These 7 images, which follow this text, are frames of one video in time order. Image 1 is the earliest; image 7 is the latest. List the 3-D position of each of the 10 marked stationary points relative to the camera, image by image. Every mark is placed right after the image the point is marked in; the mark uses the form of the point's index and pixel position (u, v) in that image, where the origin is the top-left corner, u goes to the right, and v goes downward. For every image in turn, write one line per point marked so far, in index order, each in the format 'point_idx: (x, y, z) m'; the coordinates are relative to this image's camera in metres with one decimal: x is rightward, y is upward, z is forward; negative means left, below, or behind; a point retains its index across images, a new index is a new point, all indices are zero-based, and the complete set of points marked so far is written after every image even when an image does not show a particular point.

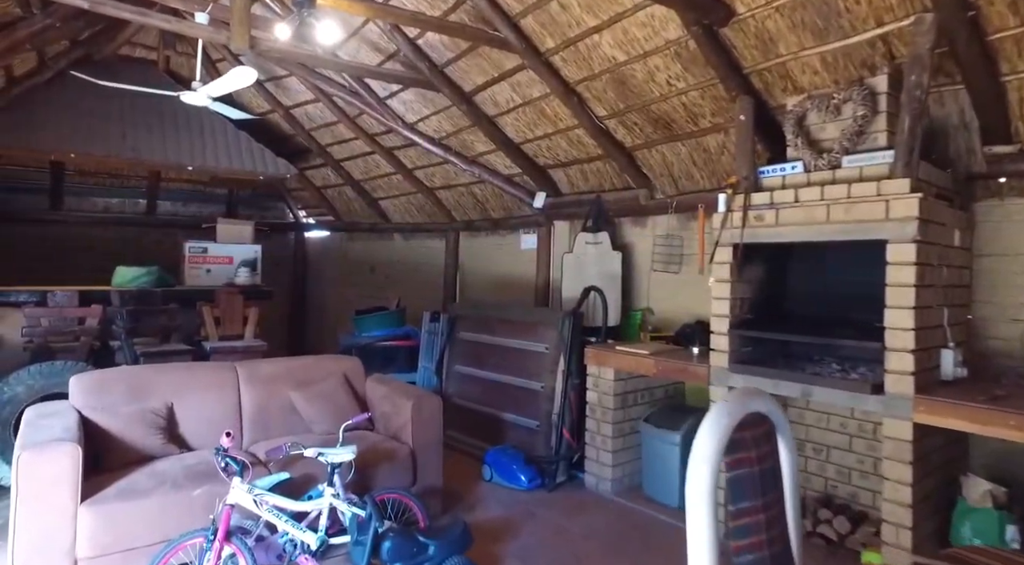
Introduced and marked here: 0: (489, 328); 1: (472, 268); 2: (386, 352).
0: (-0.2, -0.3, +4.7) m
1: (-0.4, +0.1, +6.3) m
2: (-1.1, -0.6, +5.5) m
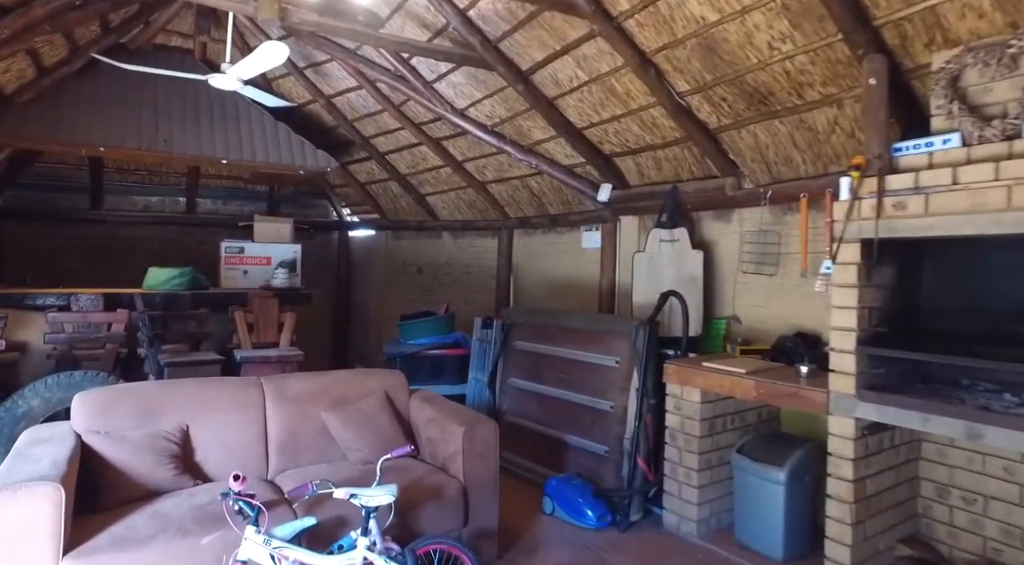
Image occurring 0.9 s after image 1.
0: (+0.2, -0.4, +4.1) m
1: (+0.1, +0.1, +5.7) m
2: (-0.6, -0.6, +5.1) m
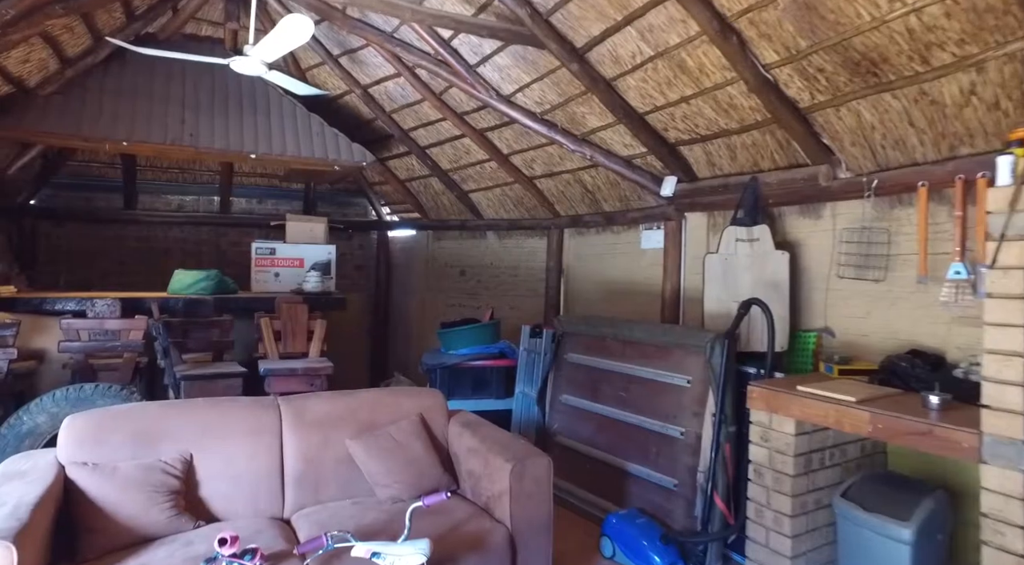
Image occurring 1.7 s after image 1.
0: (+0.5, -0.4, +3.6) m
1: (+0.6, +0.1, +5.2) m
2: (-0.2, -0.7, +4.6) m
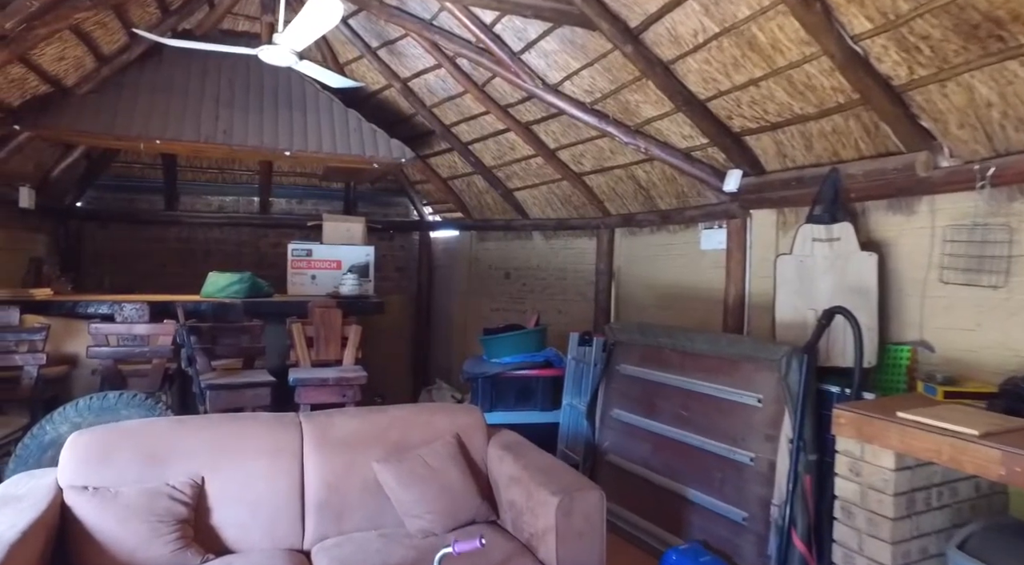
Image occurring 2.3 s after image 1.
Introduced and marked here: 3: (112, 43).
0: (+0.8, -0.4, +3.3) m
1: (+0.9, +0.1, +4.9) m
2: (+0.1, -0.7, +4.3) m
3: (-2.5, +1.5, +4.1) m
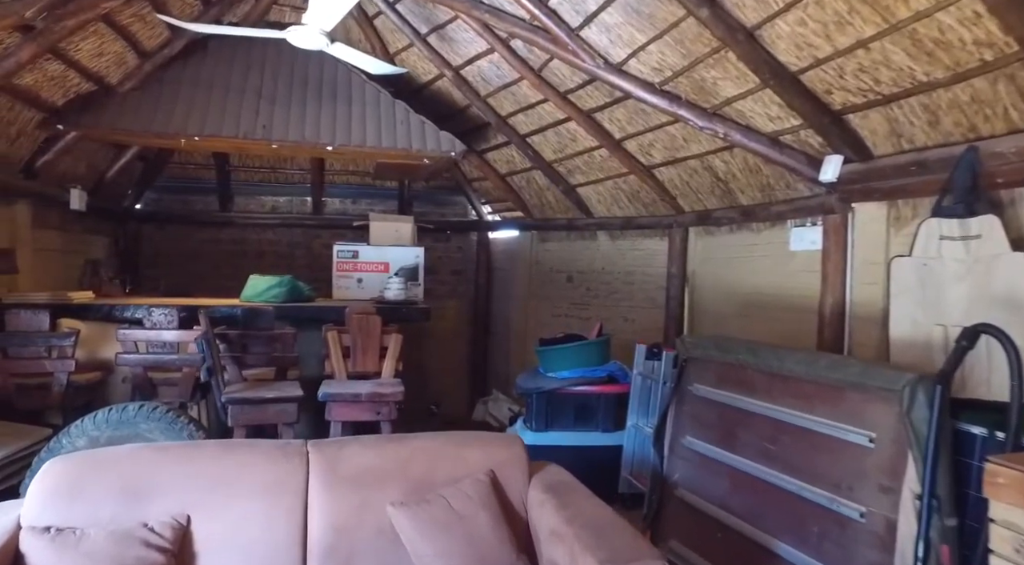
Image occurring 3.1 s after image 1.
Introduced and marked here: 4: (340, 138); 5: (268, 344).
0: (+1.0, -0.4, +2.7) m
1: (+1.3, 0.0, +4.3) m
2: (+0.4, -0.7, +3.8) m
3: (-2.2, +1.5, +3.9) m
4: (-1.1, +0.9, +4.2) m
5: (-1.3, -0.3, +3.4) m
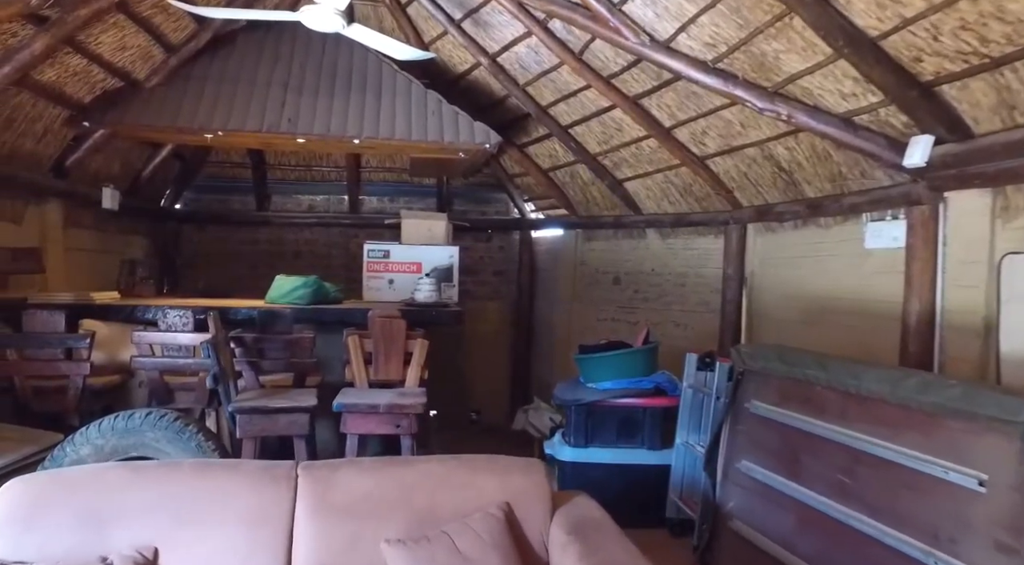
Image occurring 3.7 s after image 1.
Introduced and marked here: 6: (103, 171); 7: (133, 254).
0: (+1.1, -0.5, +2.3) m
1: (+1.5, 0.0, +3.9) m
2: (+0.6, -0.7, +3.5) m
3: (-1.9, +1.5, +3.8) m
4: (-0.9, +0.9, +4.0) m
5: (-1.1, -0.3, +3.2) m
6: (-2.8, +0.8, +4.4) m
7: (-2.9, +0.2, +5.1) m
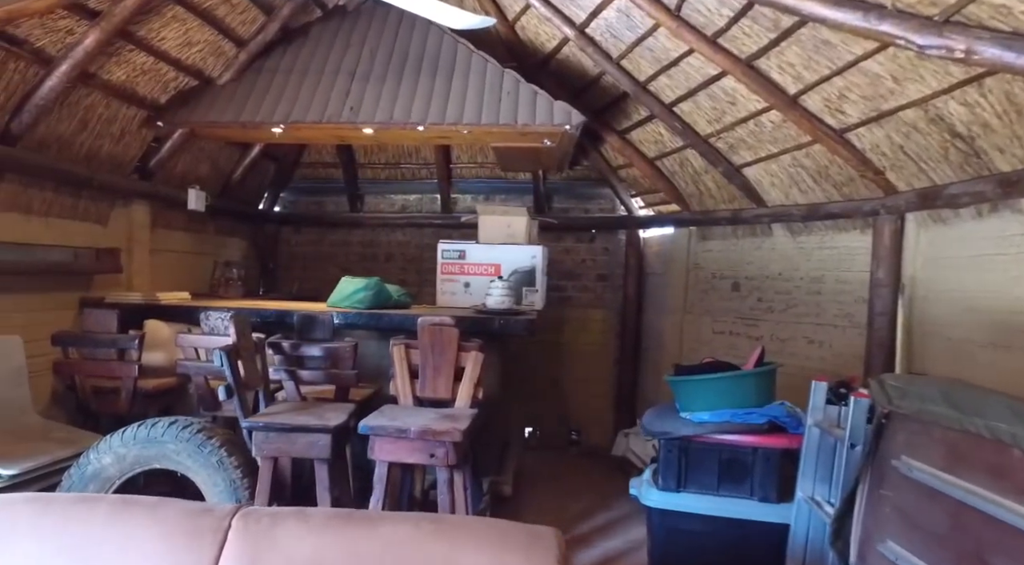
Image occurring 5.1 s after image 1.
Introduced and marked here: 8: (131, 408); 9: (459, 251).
0: (+1.2, -0.5, +1.5) m
1: (+1.9, 0.0, +2.9) m
2: (+0.9, -0.7, +2.8) m
3: (-1.5, +1.5, +3.6) m
4: (-0.4, +0.9, +3.6) m
5: (-0.8, -0.3, +2.8) m
6: (-2.2, +0.8, +4.4) m
7: (-2.2, +0.2, +5.1) m
8: (-1.8, -0.6, +3.1) m
9: (-0.3, +0.2, +3.8) m
